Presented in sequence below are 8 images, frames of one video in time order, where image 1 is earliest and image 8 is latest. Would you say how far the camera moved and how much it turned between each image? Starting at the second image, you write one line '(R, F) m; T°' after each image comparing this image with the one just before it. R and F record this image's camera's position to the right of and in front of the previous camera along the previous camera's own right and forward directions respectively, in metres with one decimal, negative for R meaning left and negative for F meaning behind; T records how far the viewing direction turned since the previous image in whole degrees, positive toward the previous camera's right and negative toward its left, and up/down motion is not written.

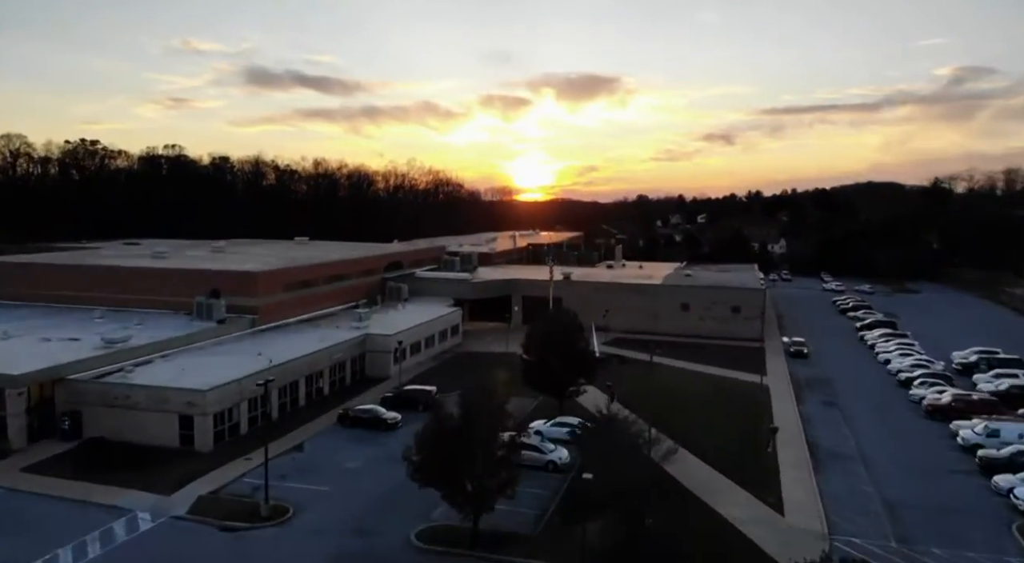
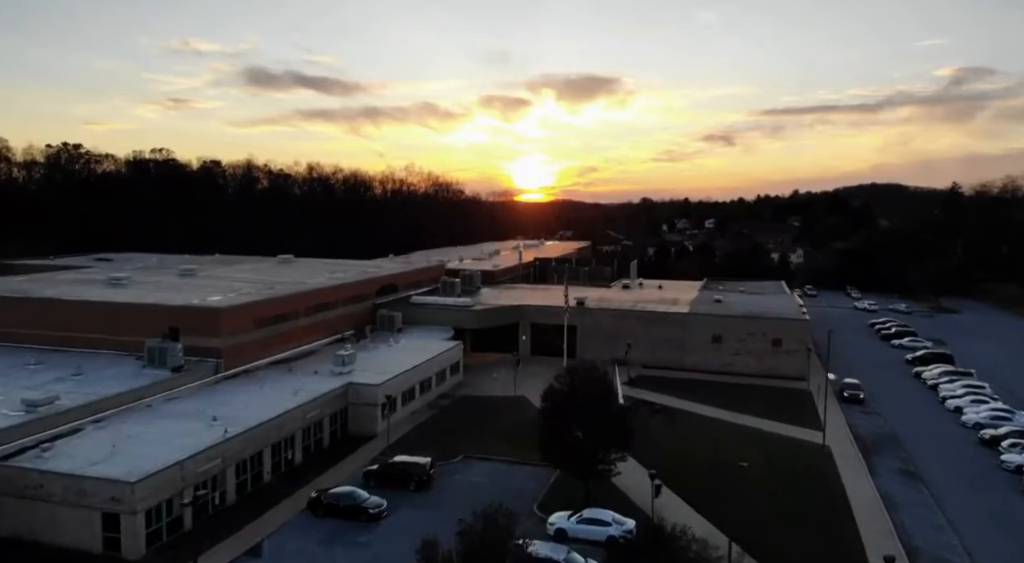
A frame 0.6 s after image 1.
(-0.3, +3.1) m; 0°
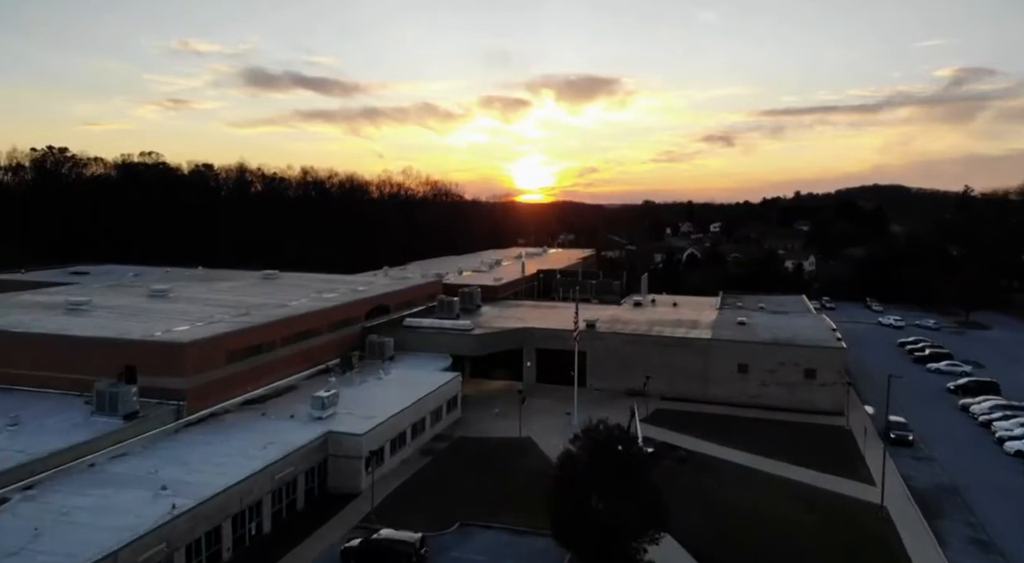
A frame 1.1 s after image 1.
(-0.1, +2.2) m; 0°
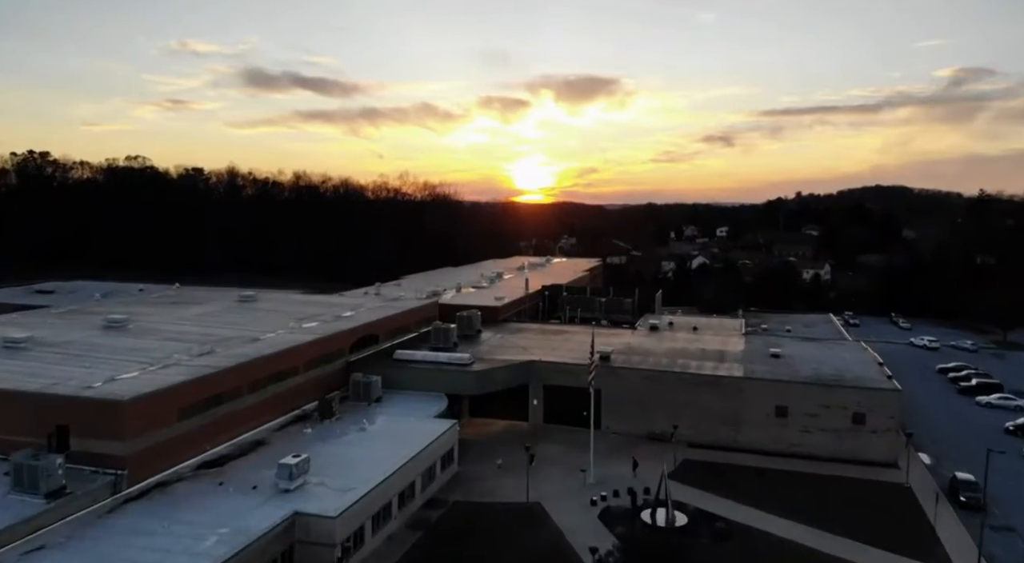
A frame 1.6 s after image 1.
(-0.1, +2.6) m; 0°
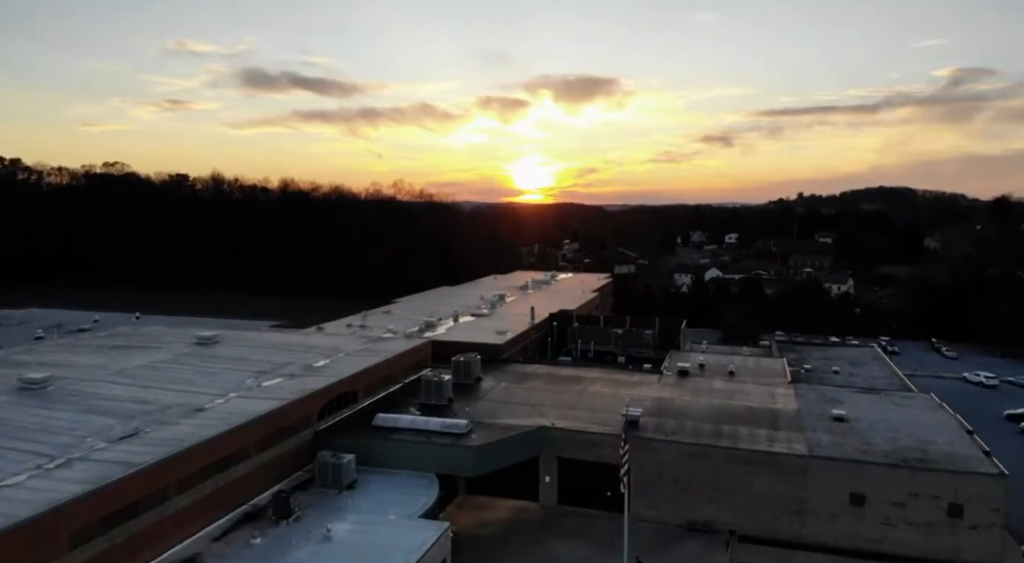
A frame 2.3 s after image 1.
(-0.2, +3.6) m; 0°
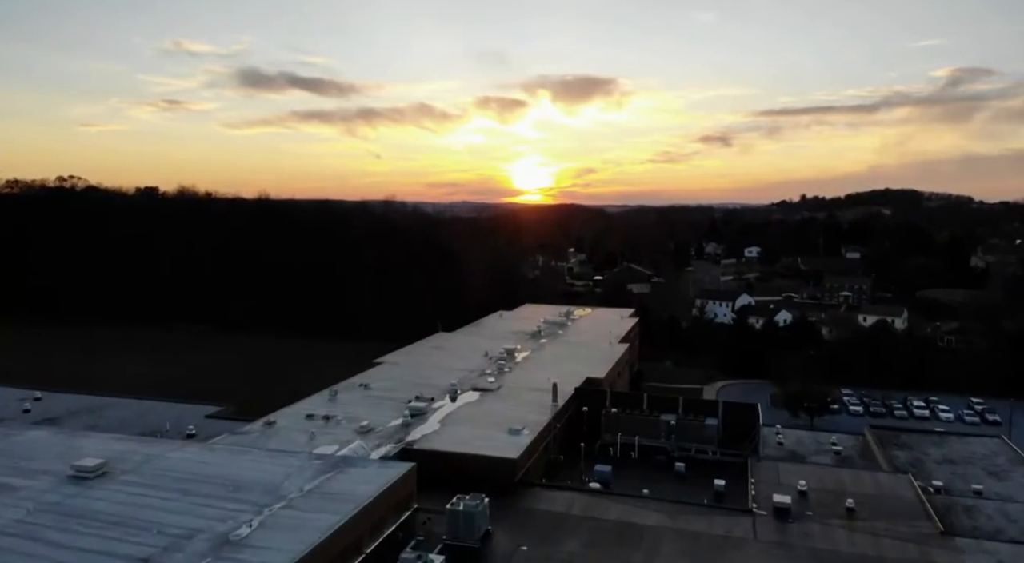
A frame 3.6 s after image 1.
(-0.5, +6.6) m; 0°
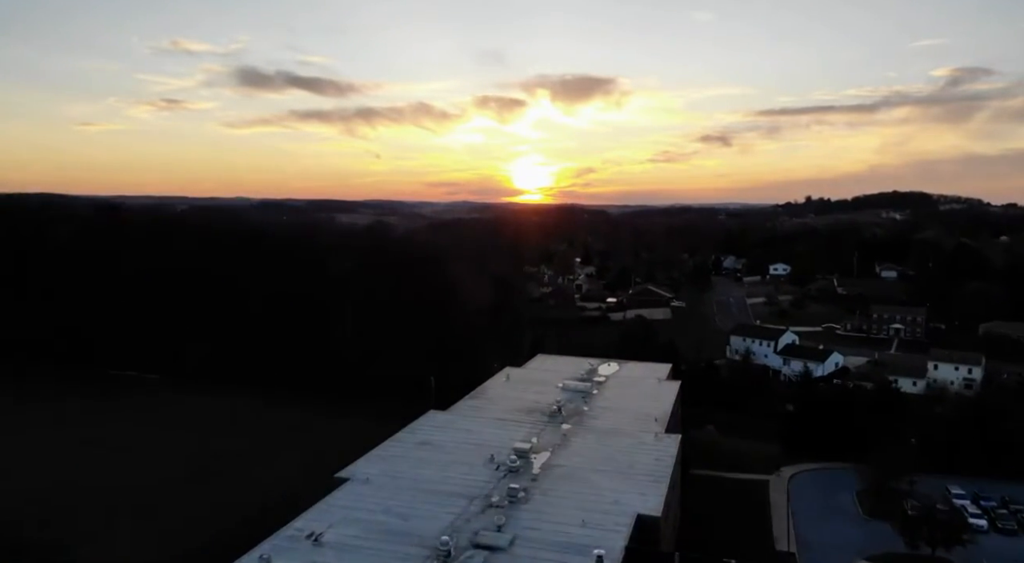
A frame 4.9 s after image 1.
(-0.4, +7.2) m; 0°
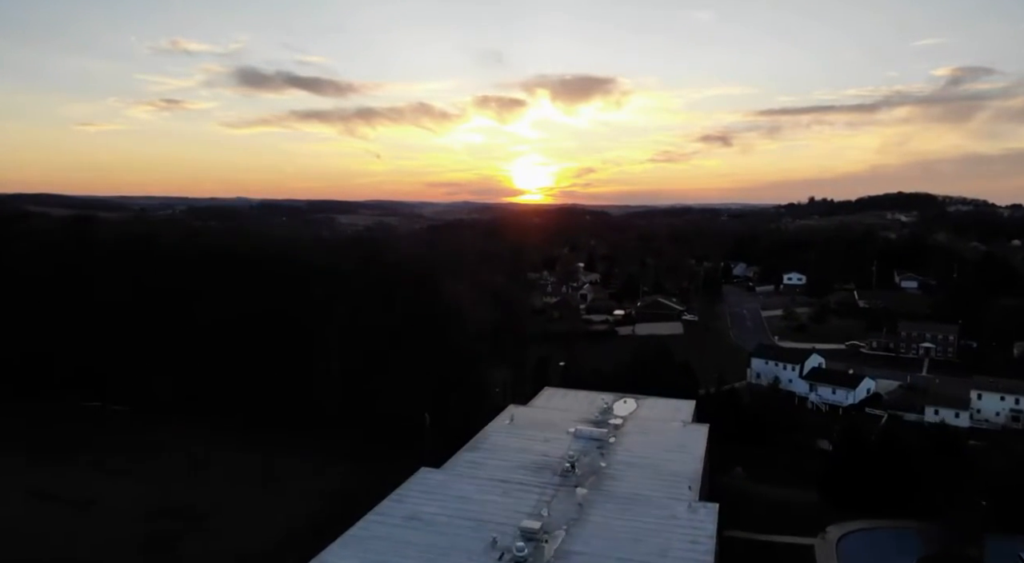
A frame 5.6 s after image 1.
(-0.2, +3.6) m; 0°
